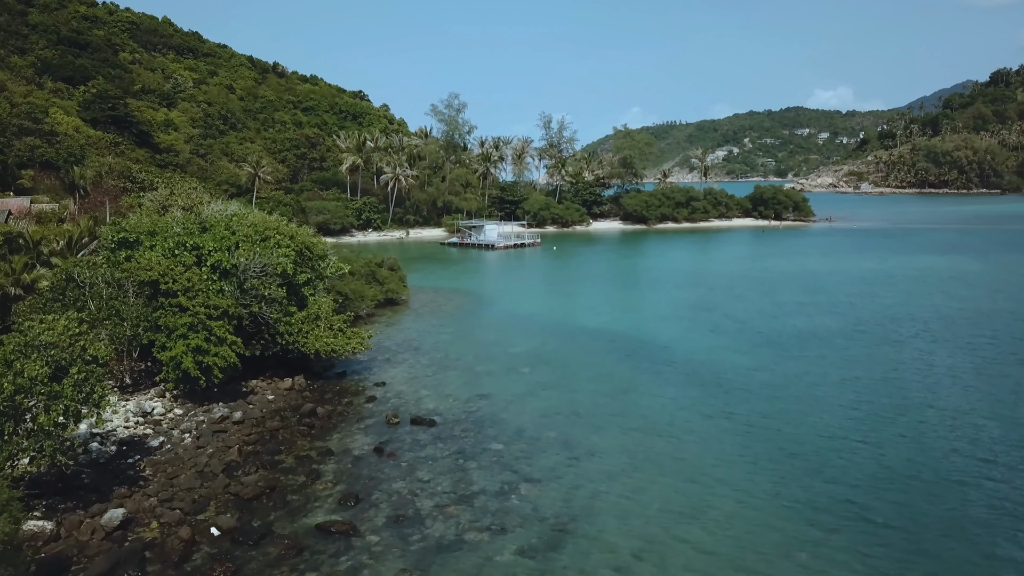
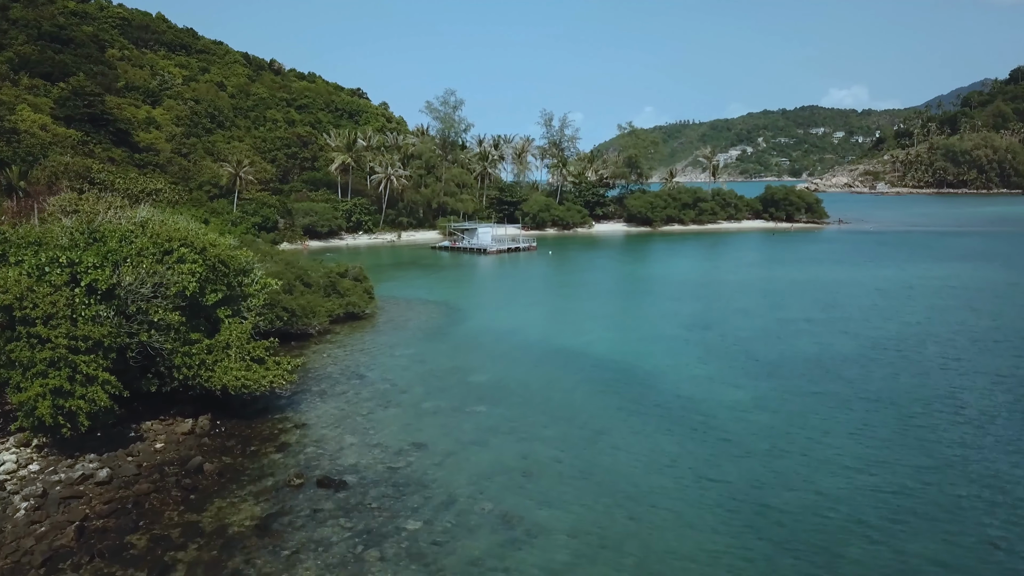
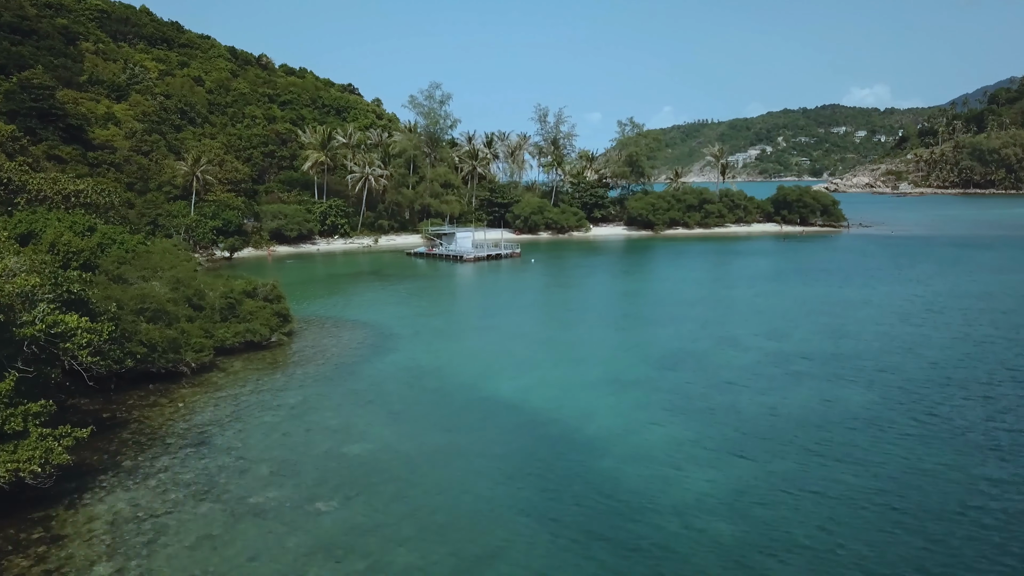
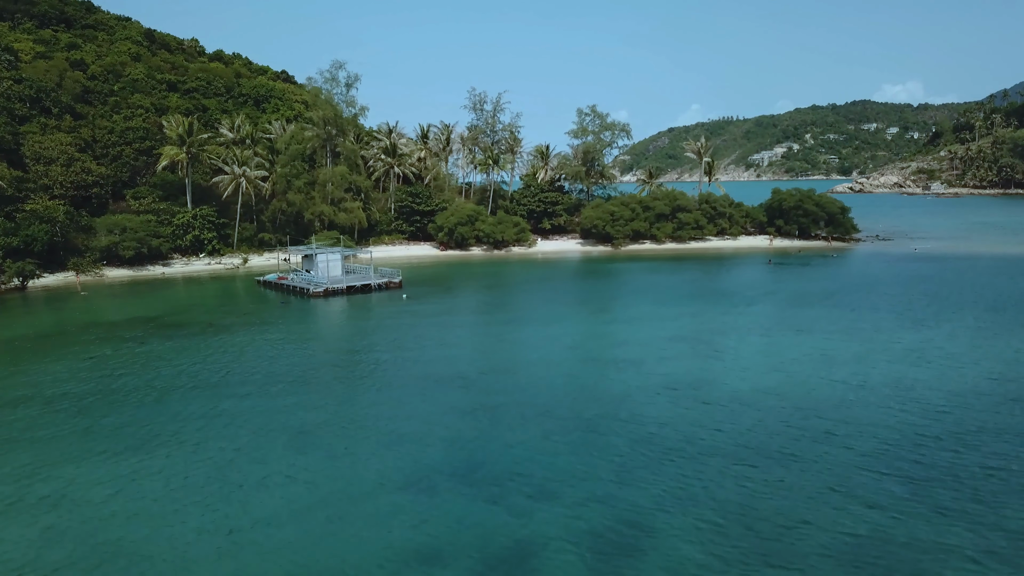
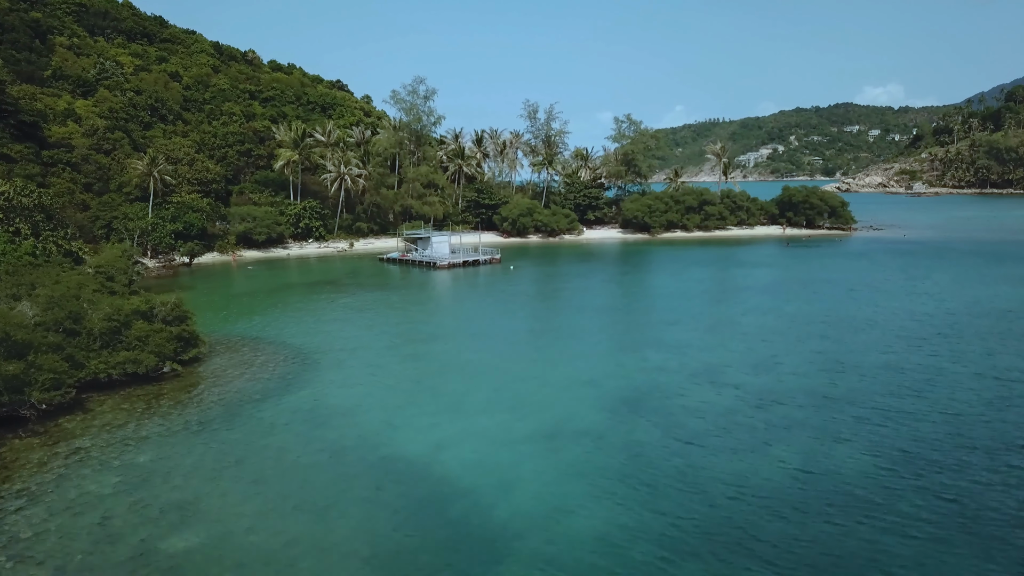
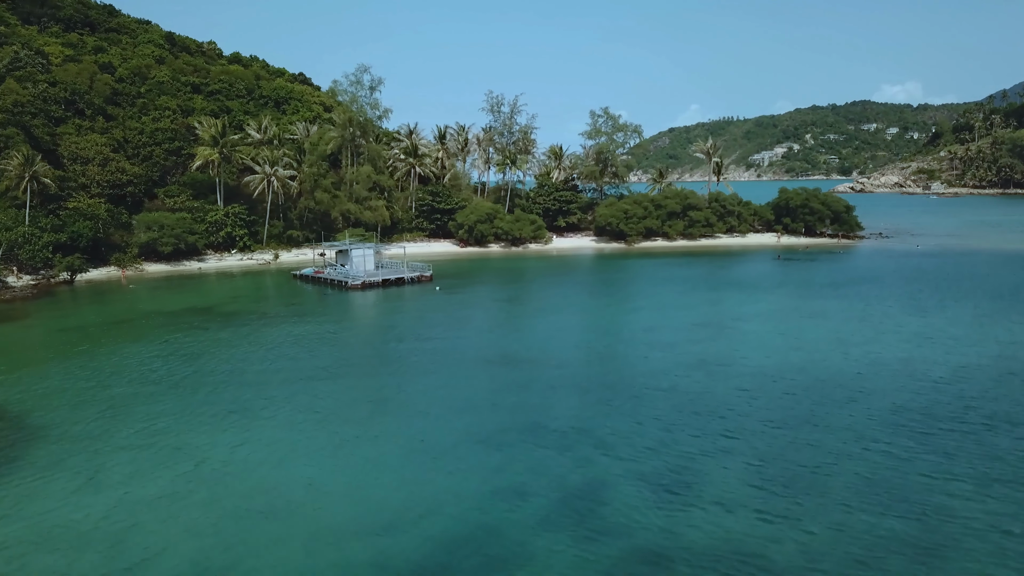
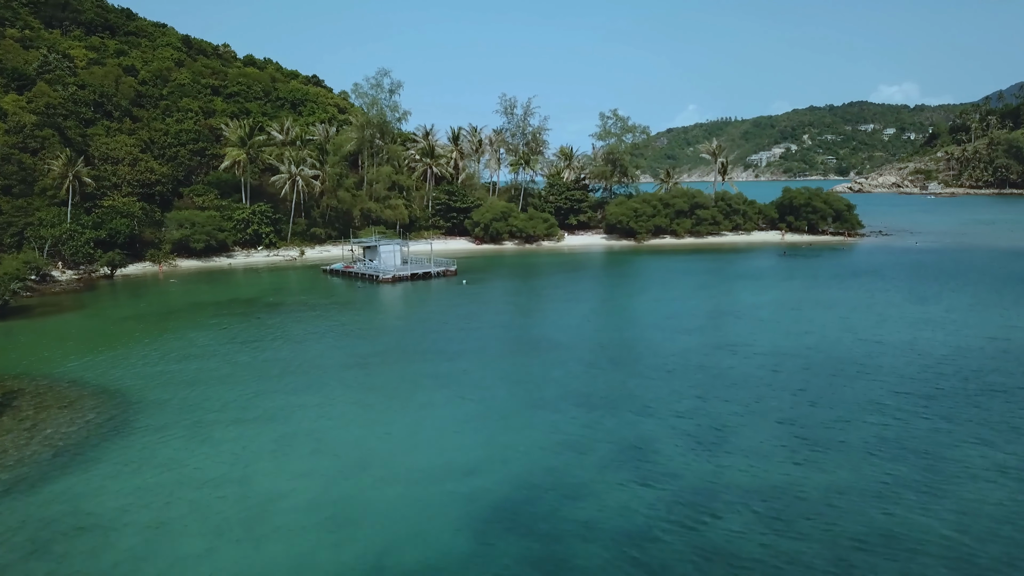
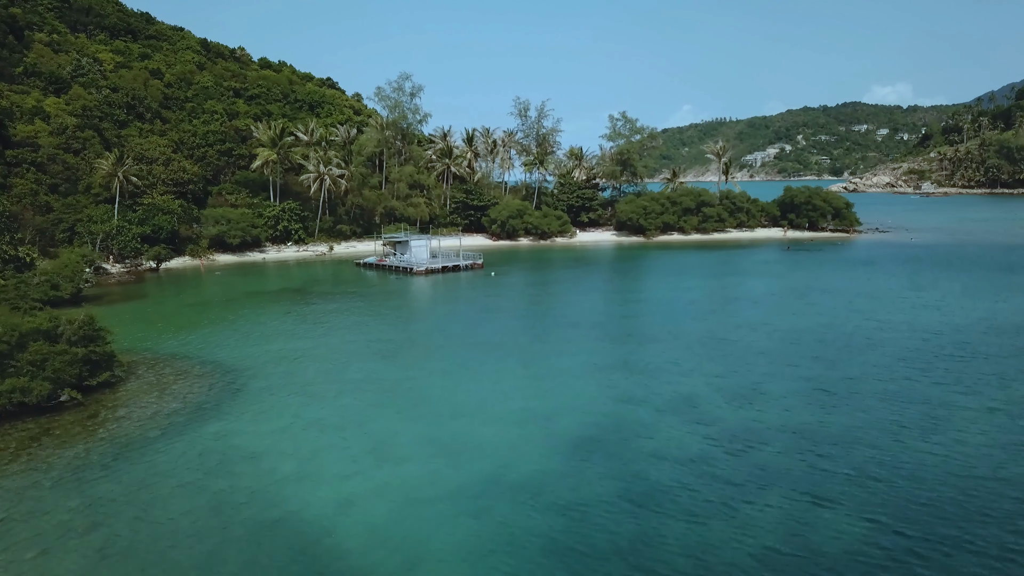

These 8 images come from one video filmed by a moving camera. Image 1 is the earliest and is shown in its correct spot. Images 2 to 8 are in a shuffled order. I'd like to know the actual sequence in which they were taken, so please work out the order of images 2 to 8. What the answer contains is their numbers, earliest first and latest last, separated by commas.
2, 3, 5, 8, 7, 6, 4
